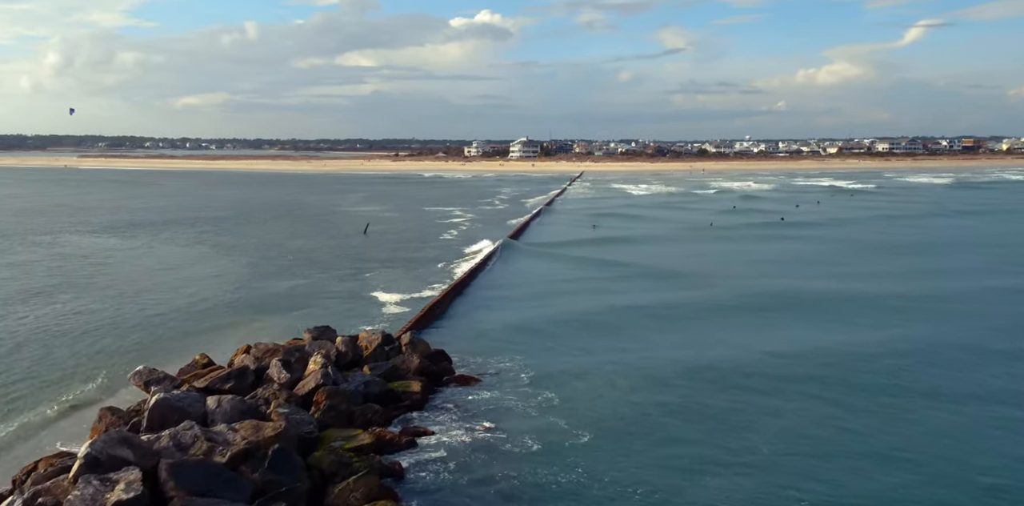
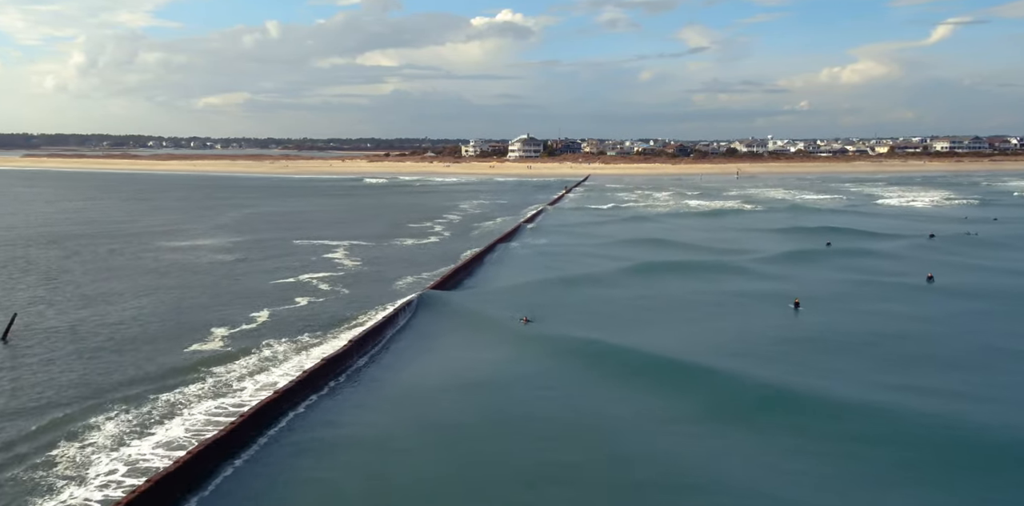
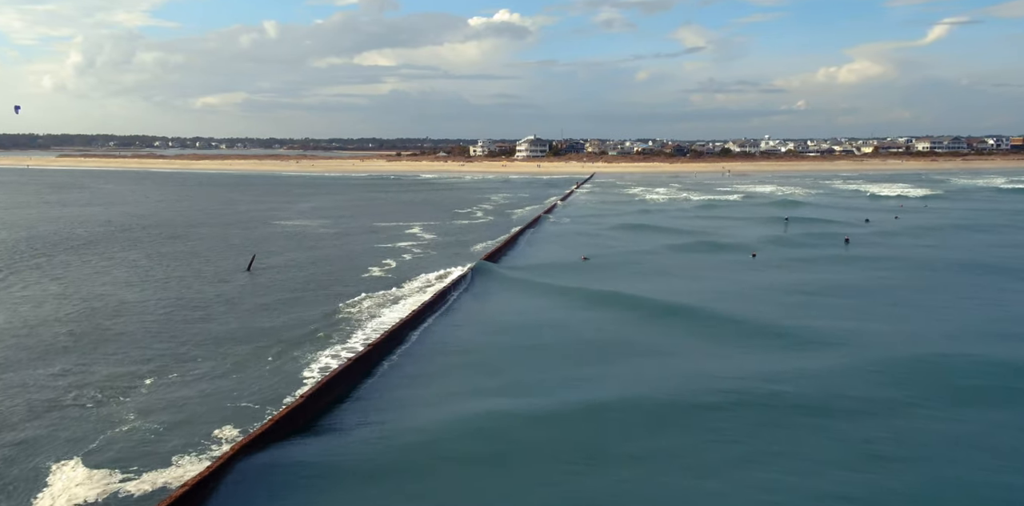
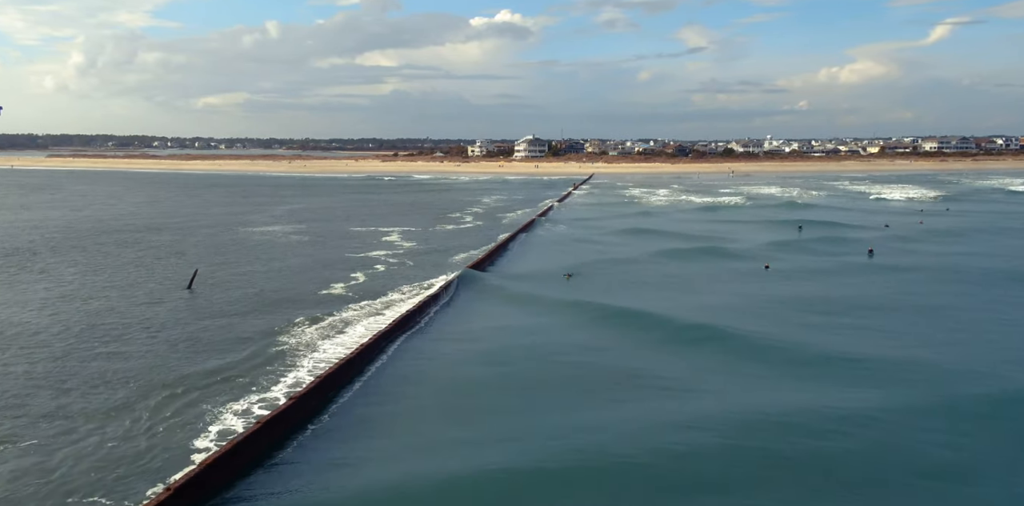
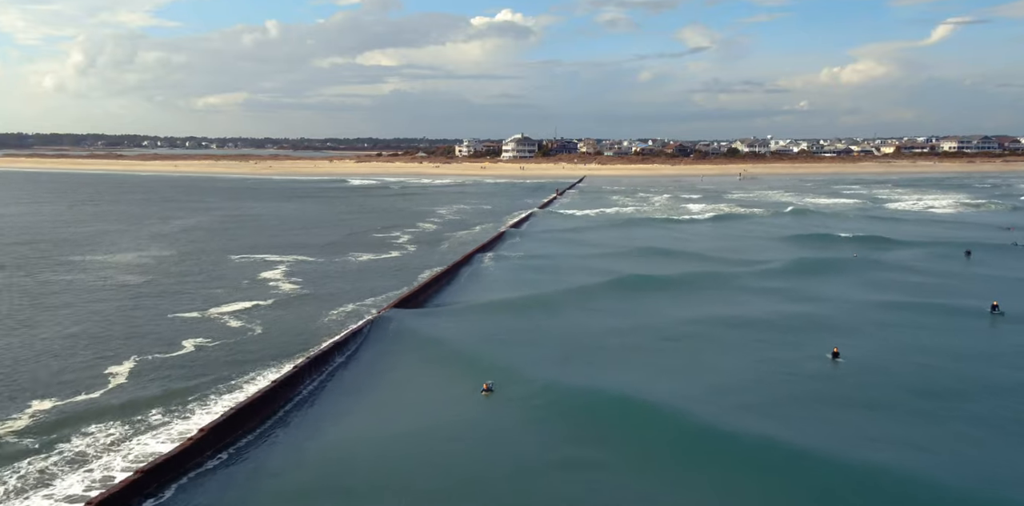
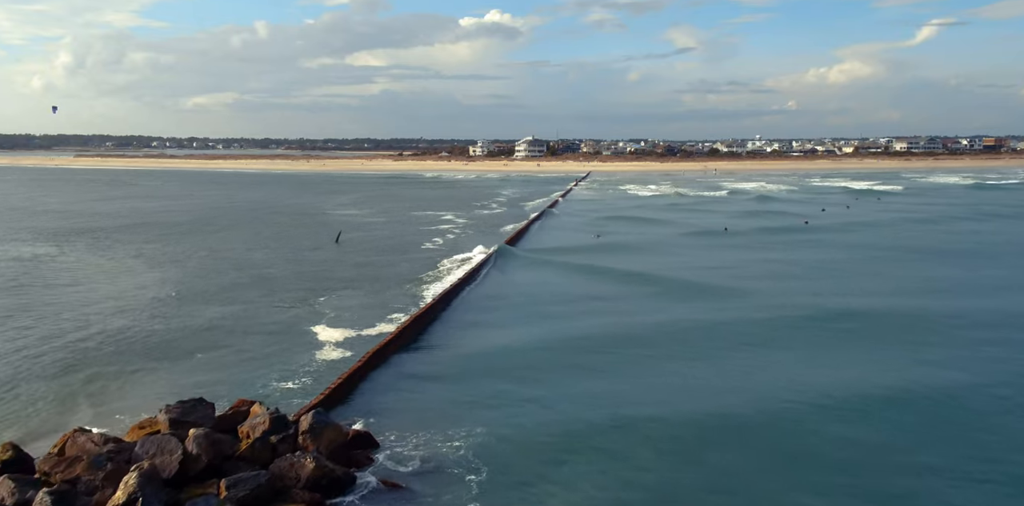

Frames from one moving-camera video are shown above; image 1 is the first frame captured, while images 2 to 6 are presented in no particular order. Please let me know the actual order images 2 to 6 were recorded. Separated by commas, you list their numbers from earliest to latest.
6, 3, 4, 2, 5
